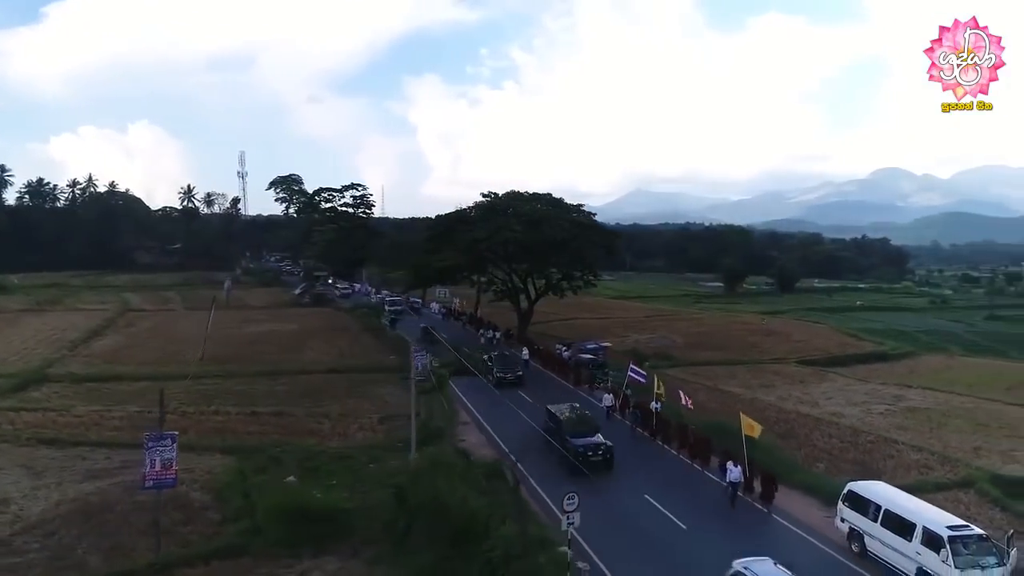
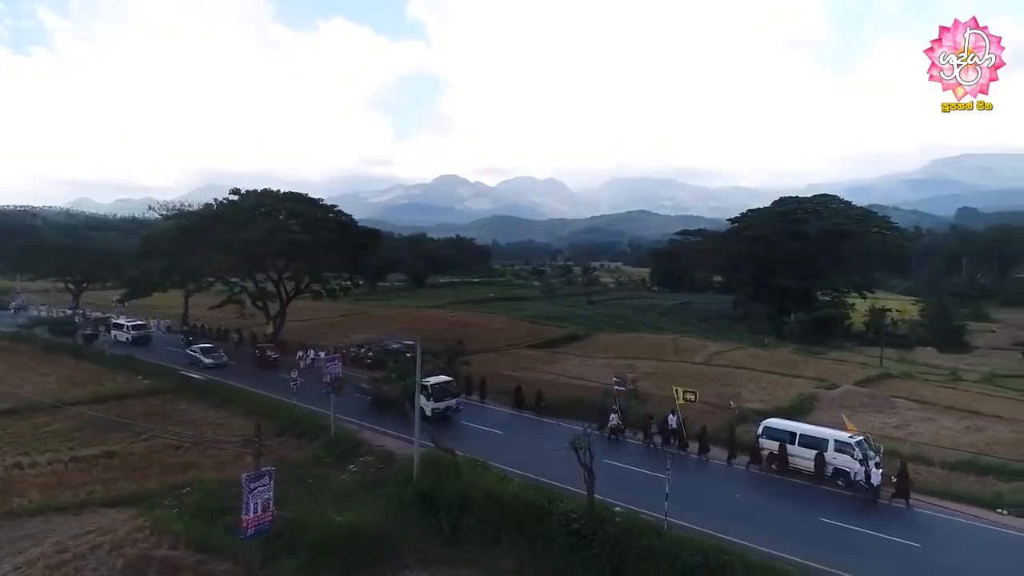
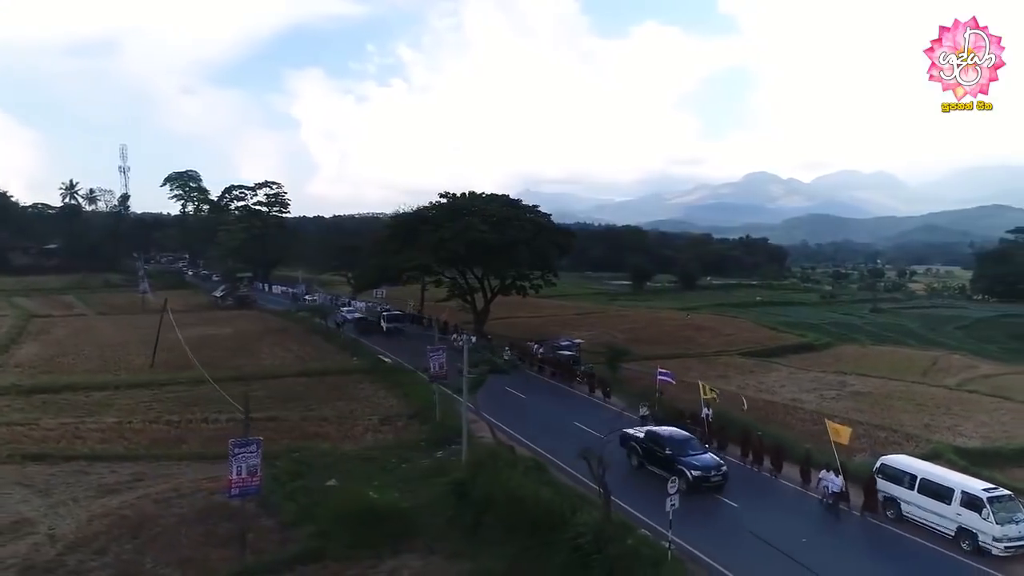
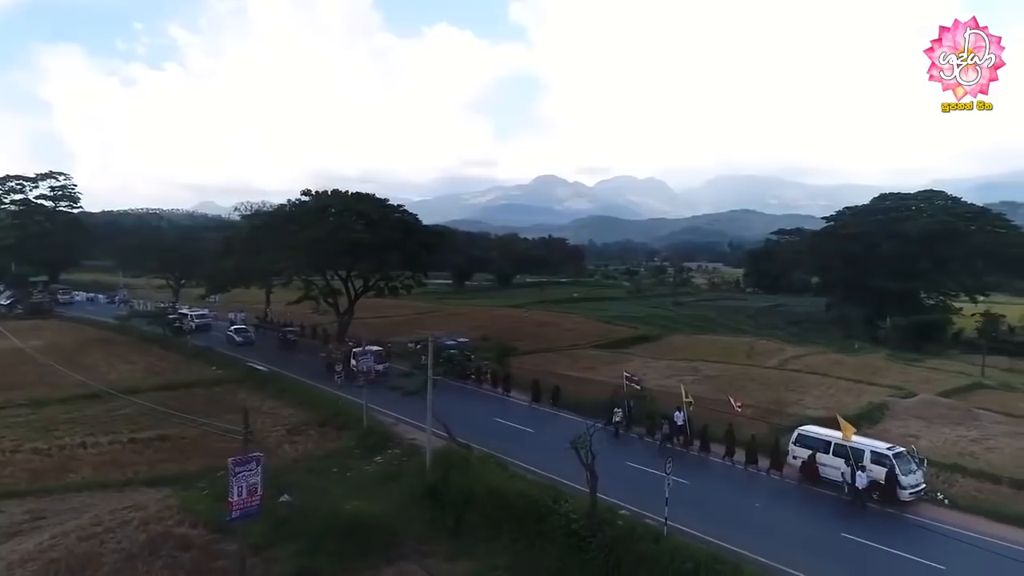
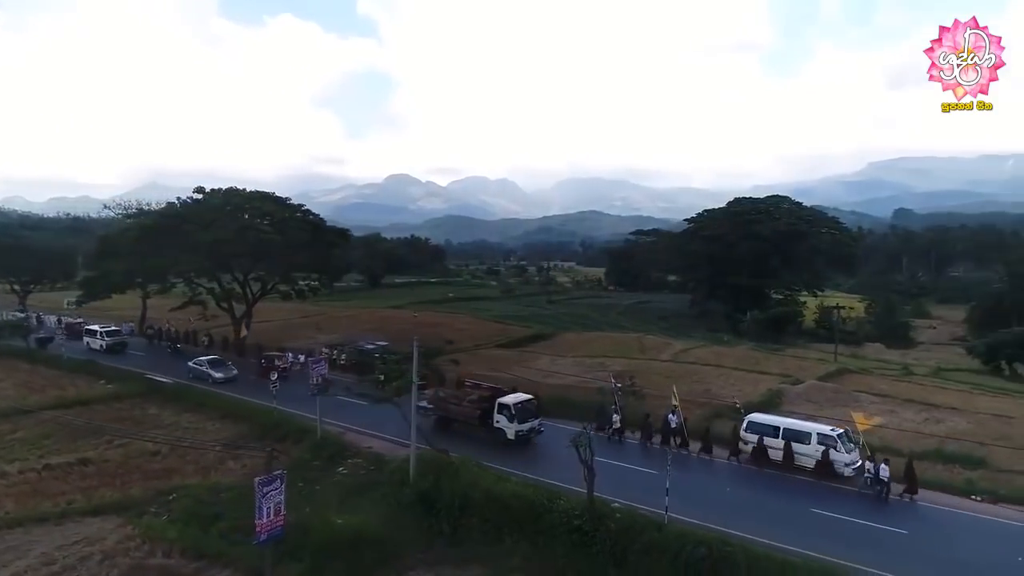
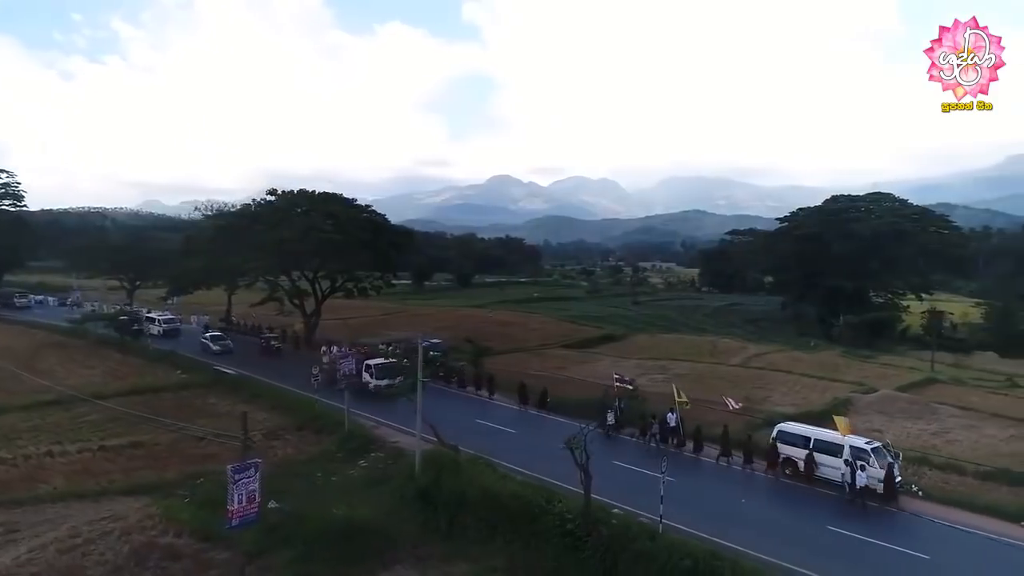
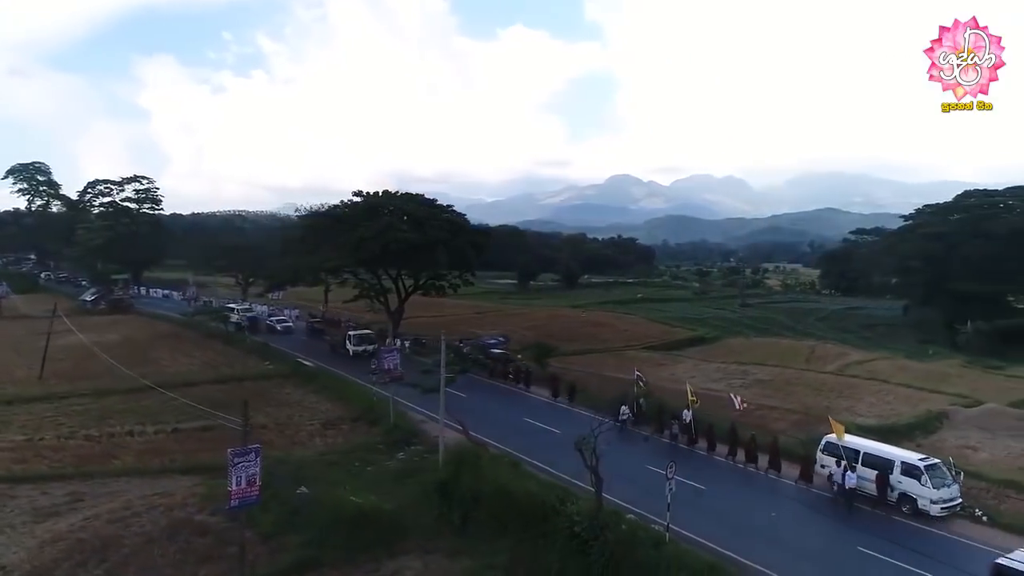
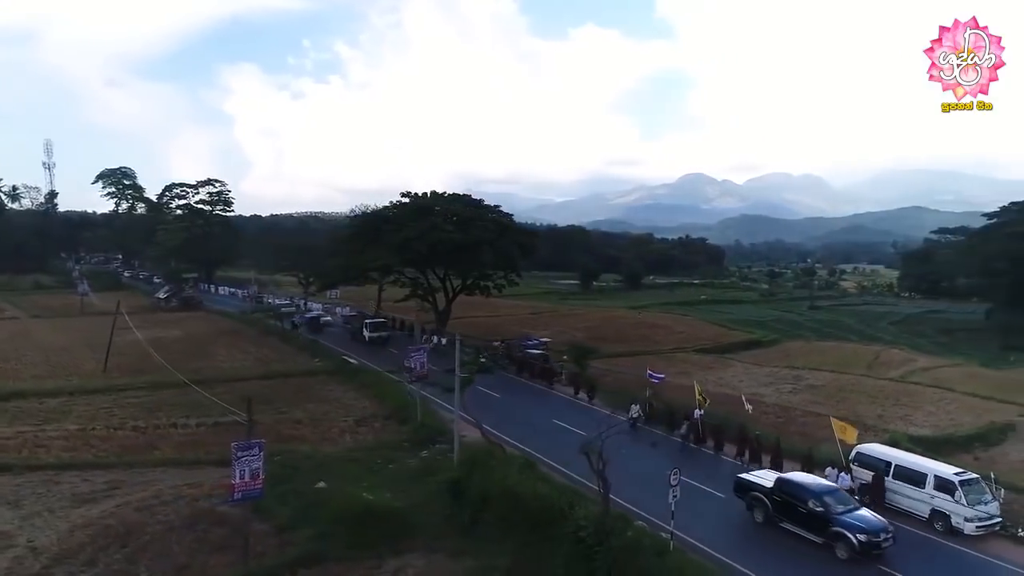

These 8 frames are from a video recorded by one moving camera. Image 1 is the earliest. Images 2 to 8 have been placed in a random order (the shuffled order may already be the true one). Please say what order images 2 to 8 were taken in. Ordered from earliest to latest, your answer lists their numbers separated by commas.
3, 8, 7, 4, 6, 2, 5
